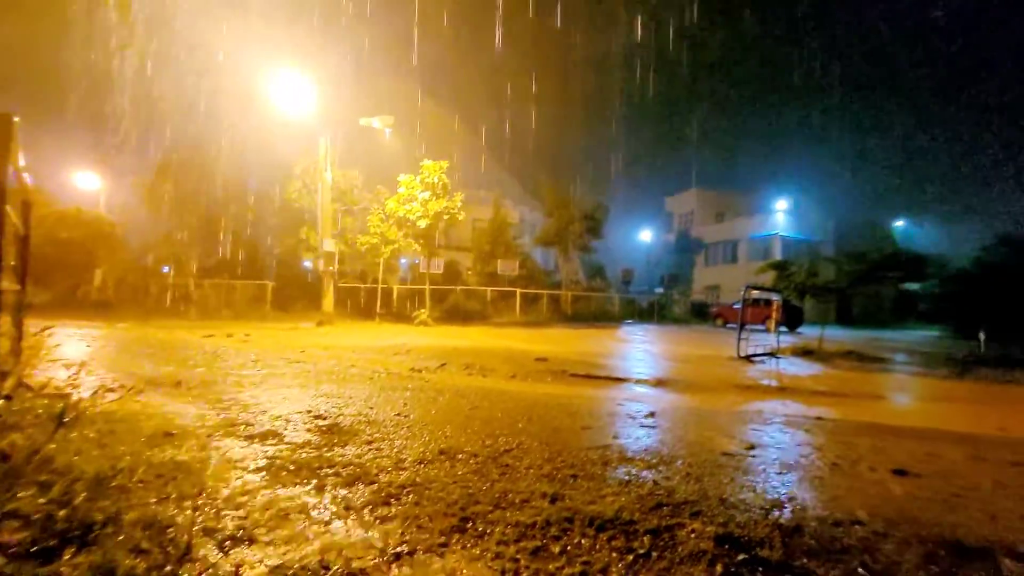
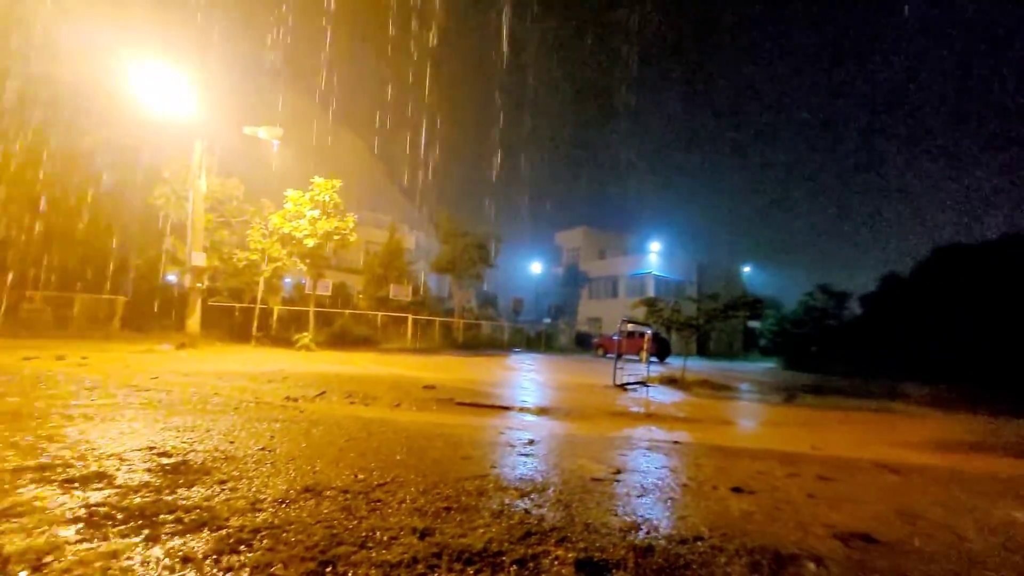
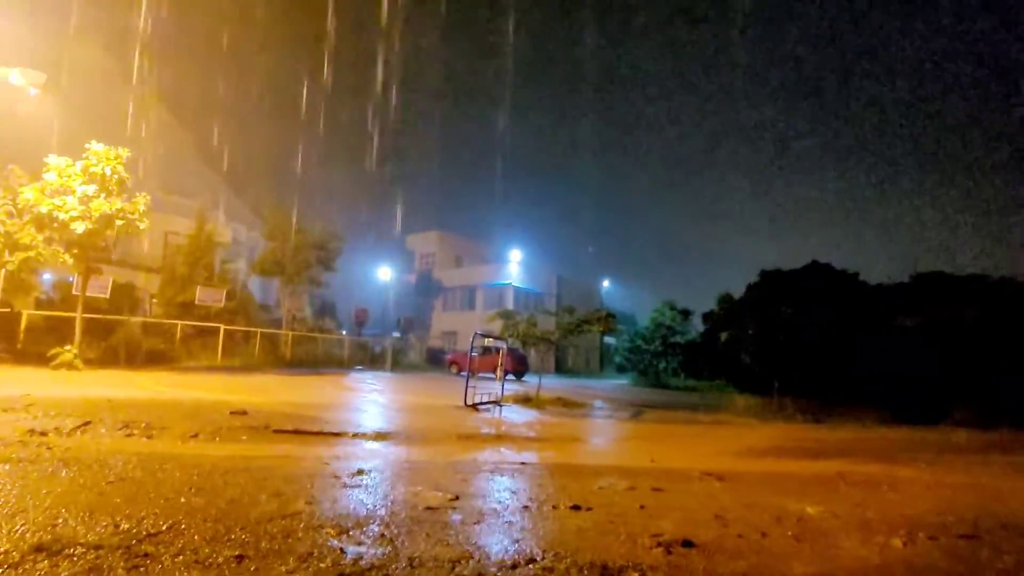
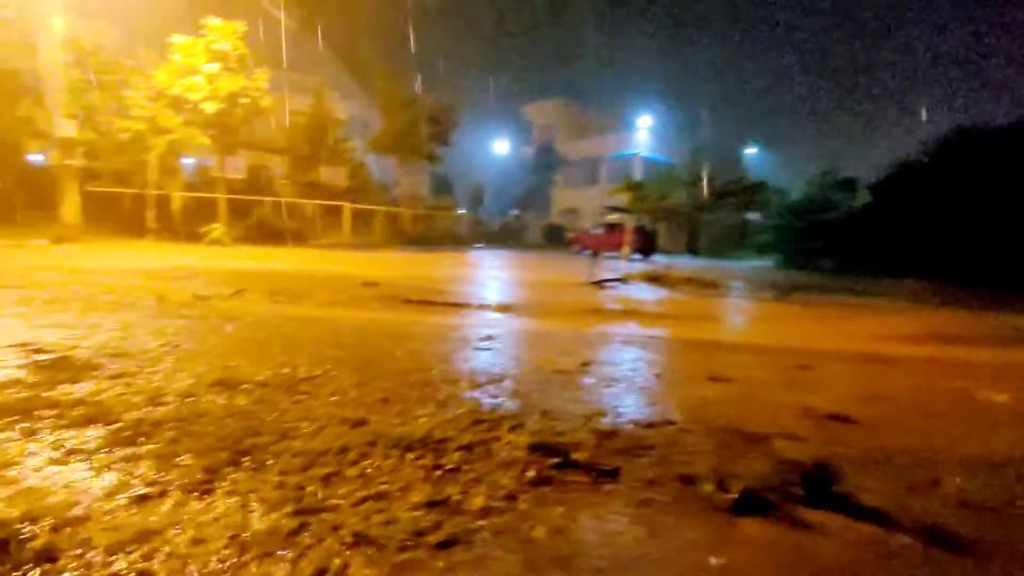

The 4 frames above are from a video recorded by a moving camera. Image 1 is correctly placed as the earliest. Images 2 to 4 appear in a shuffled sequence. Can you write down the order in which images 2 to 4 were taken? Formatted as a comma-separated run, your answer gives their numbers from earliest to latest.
2, 3, 4
